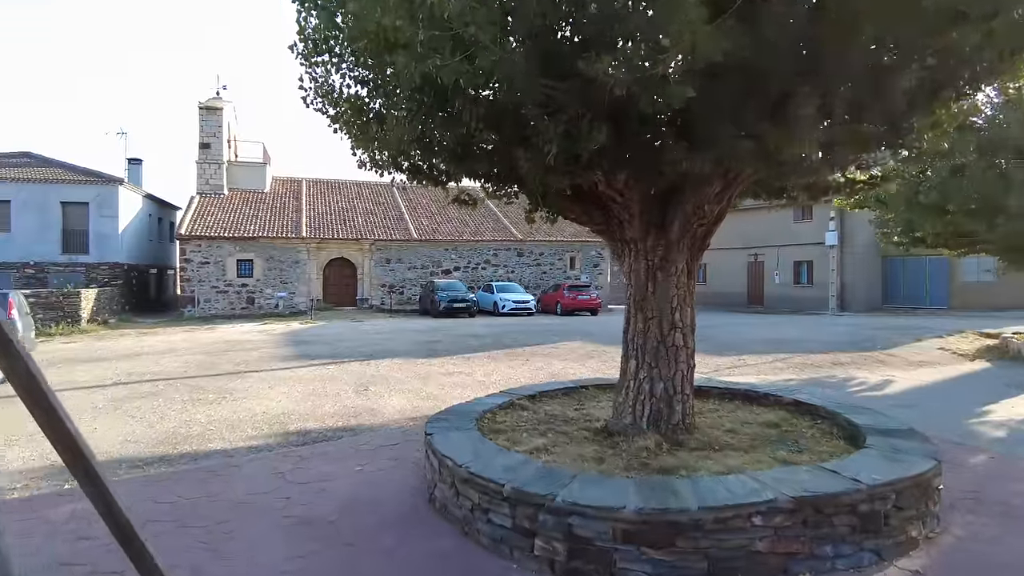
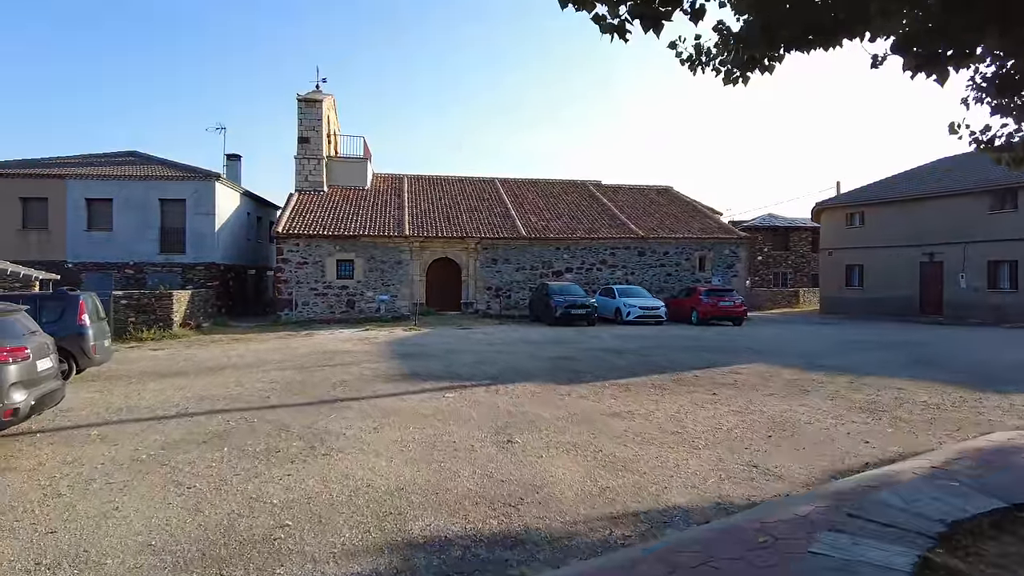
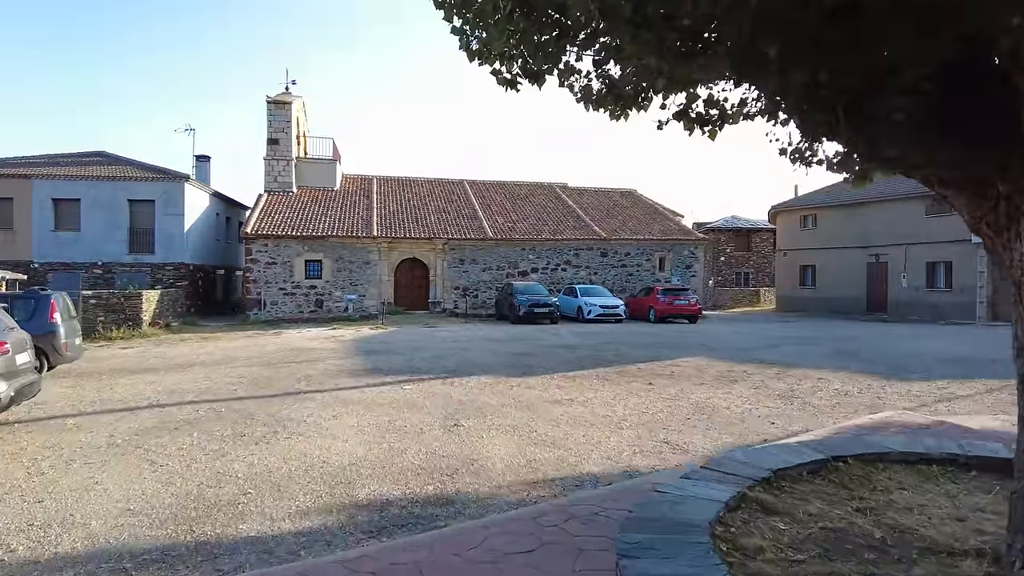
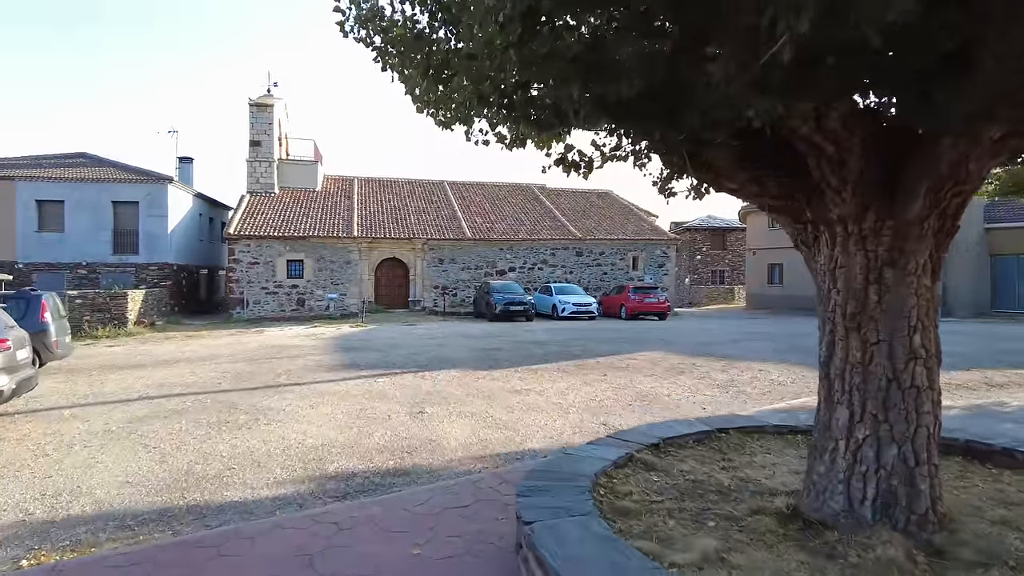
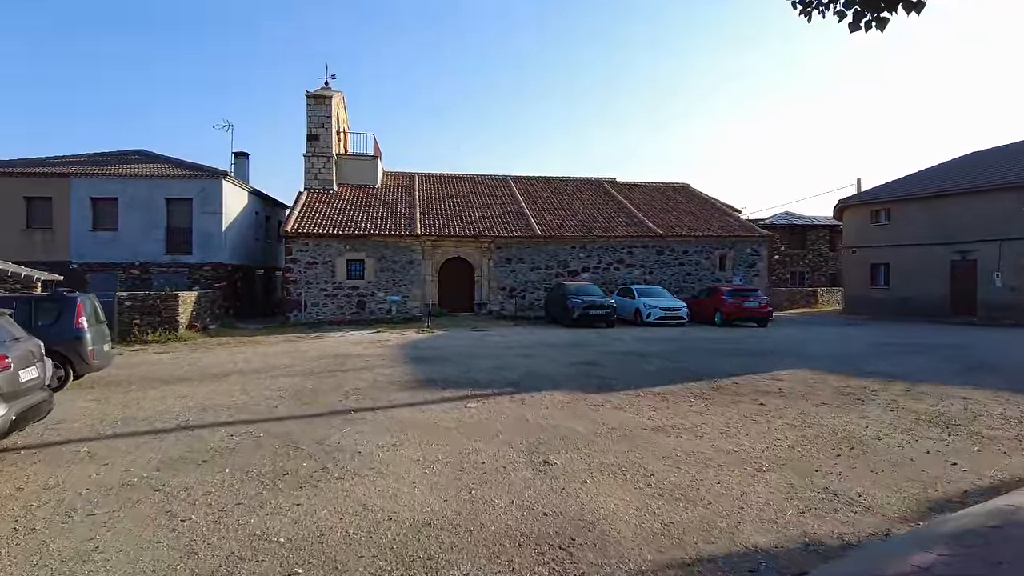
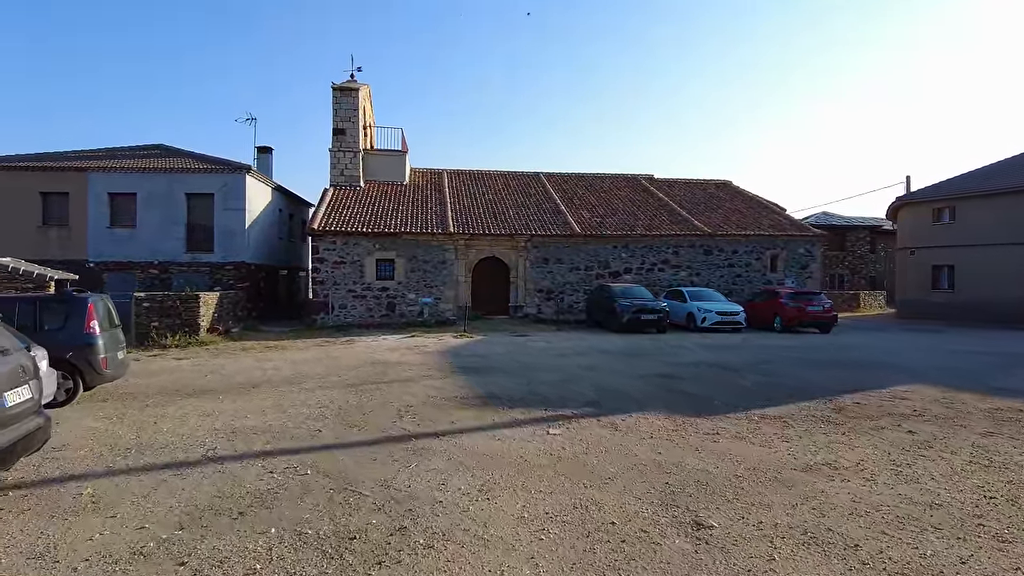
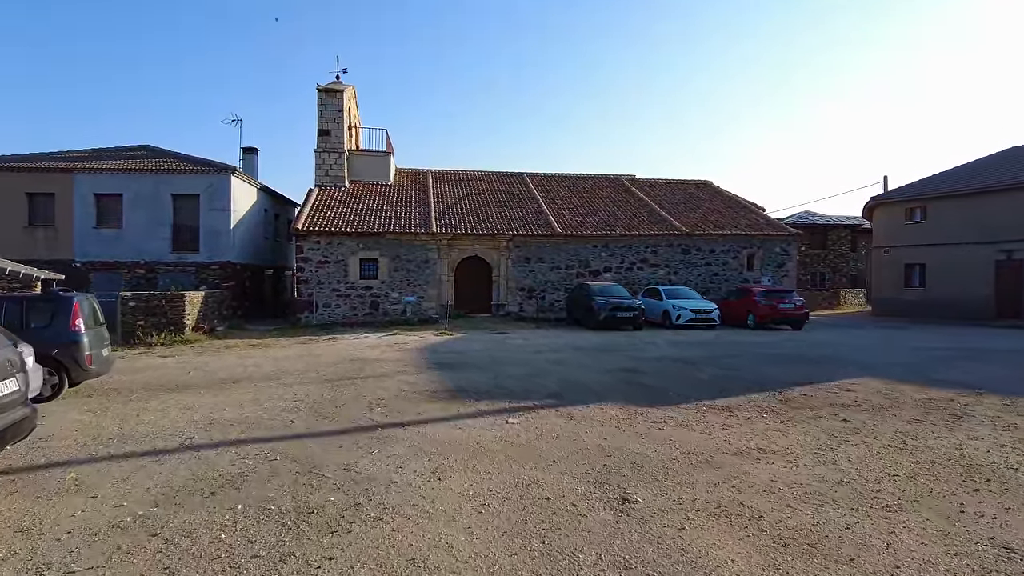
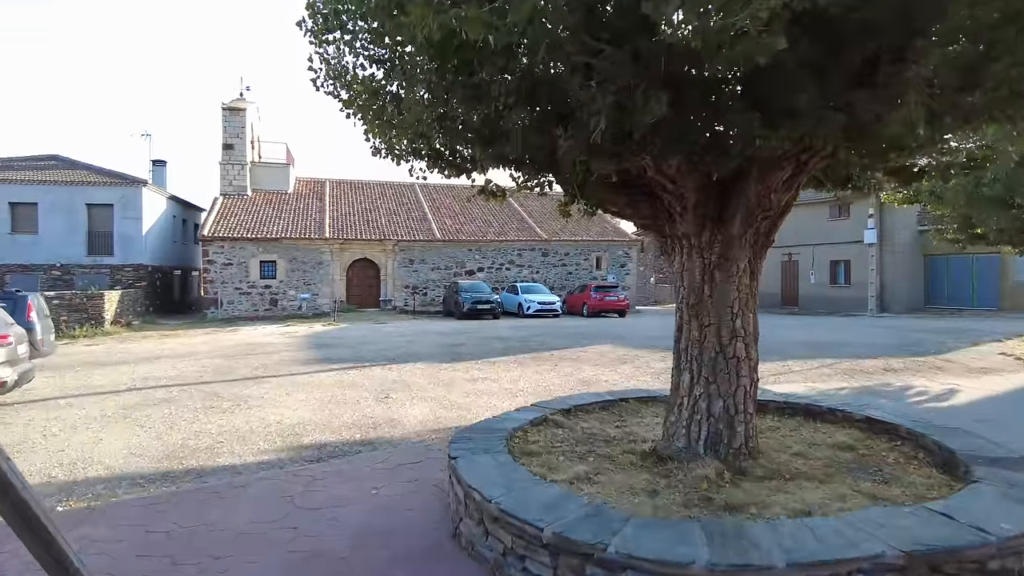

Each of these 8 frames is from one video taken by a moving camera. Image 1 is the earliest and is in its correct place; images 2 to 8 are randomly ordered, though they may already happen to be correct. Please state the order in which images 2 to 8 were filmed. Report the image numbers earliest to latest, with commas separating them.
8, 4, 3, 2, 5, 7, 6
